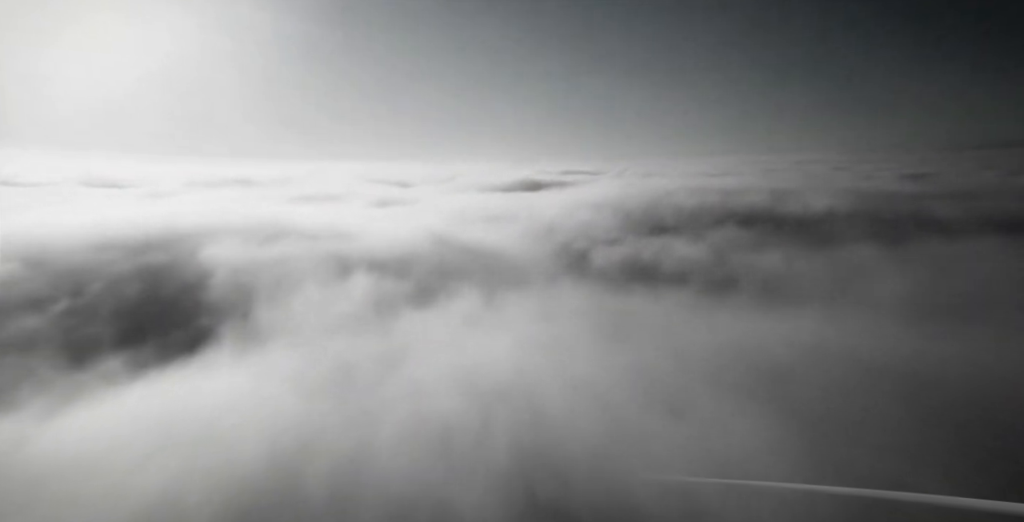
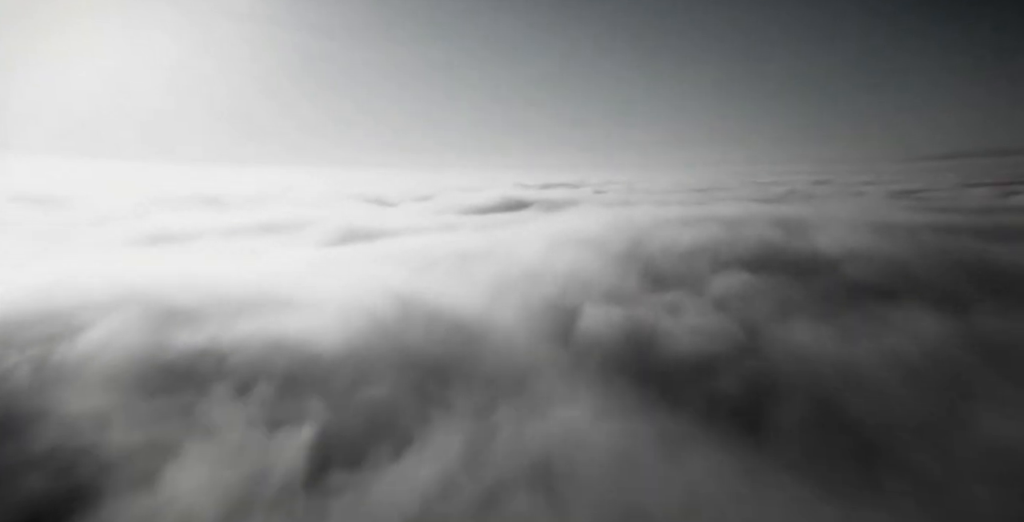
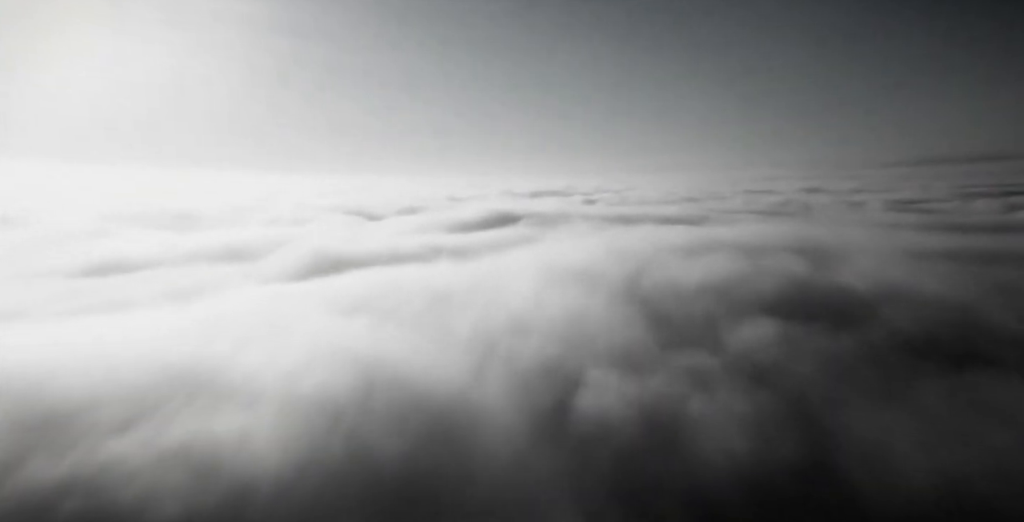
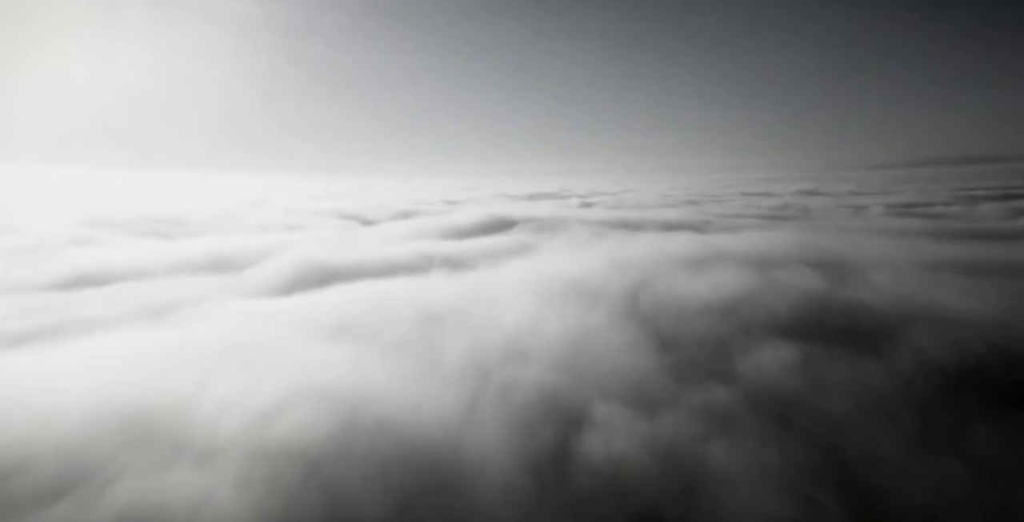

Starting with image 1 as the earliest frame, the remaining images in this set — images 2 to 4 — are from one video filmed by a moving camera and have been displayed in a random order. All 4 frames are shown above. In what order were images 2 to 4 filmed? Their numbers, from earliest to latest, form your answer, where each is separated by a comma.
2, 3, 4
